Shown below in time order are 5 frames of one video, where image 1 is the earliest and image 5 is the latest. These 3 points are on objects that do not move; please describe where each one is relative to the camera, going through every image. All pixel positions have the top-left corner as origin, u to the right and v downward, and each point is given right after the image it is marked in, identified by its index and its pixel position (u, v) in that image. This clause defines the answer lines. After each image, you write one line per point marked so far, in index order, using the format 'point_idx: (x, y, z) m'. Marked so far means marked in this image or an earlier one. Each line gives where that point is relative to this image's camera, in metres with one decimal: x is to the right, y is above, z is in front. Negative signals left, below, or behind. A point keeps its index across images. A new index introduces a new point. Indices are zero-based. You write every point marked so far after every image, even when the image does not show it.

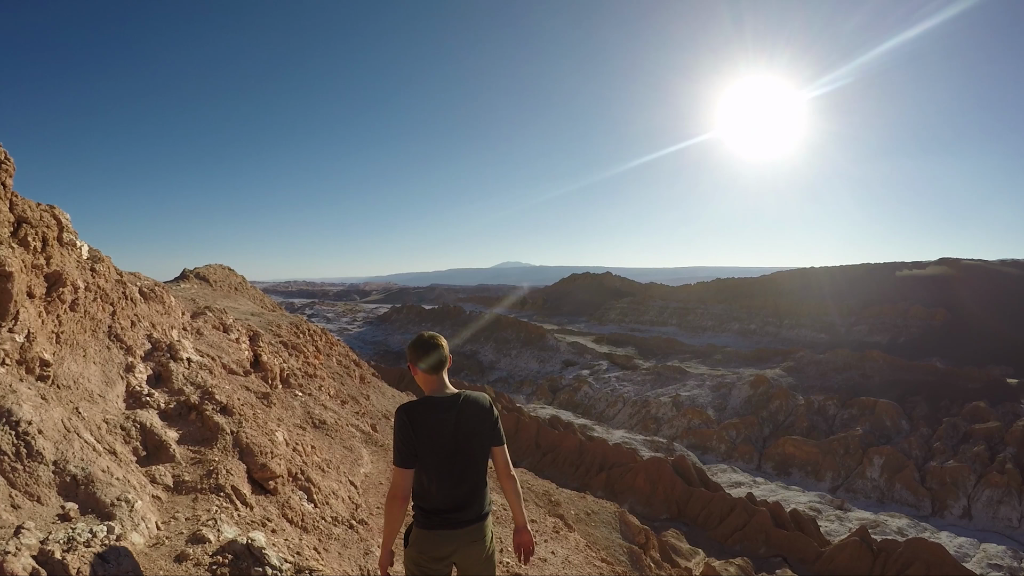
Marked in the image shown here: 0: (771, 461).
0: (+8.0, -5.6, +16.5) m
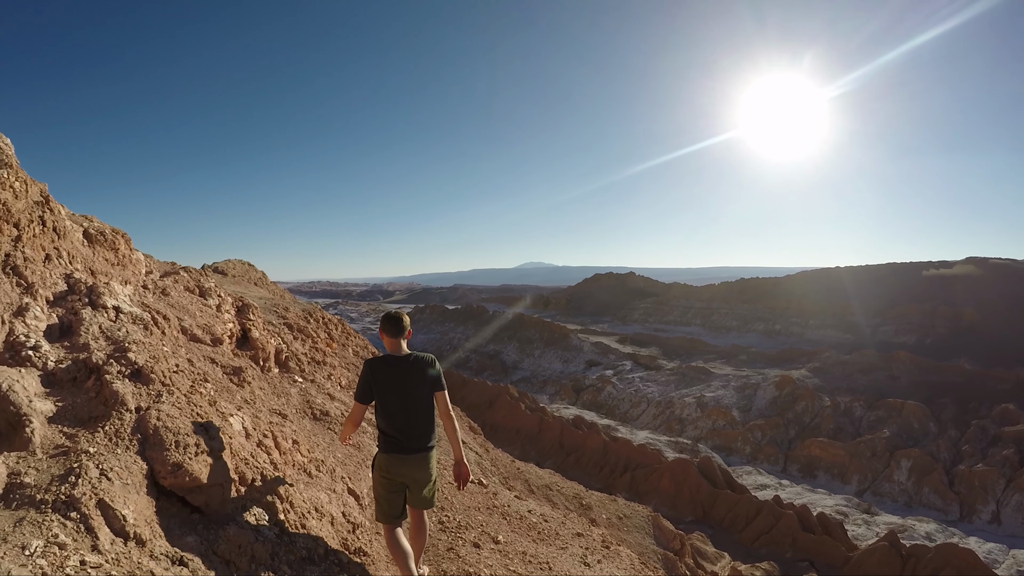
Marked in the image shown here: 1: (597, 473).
0: (+8.8, -5.6, +16.2) m
1: (+2.4, -5.5, +15.1) m
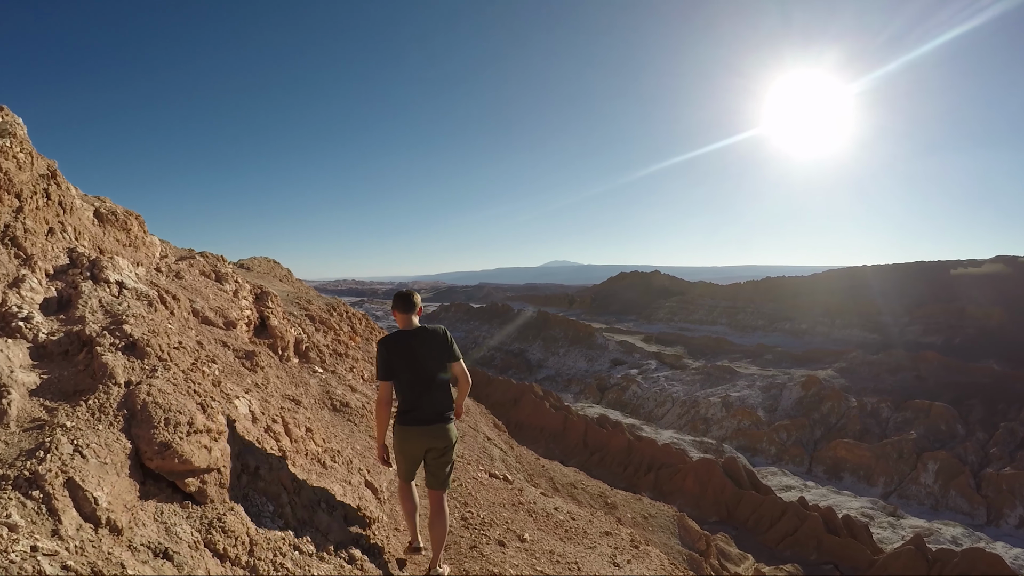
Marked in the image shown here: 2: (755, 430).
0: (+9.7, -5.6, +15.9) m
1: (+3.2, -5.5, +15.0) m
2: (+8.4, -4.9, +17.5) m
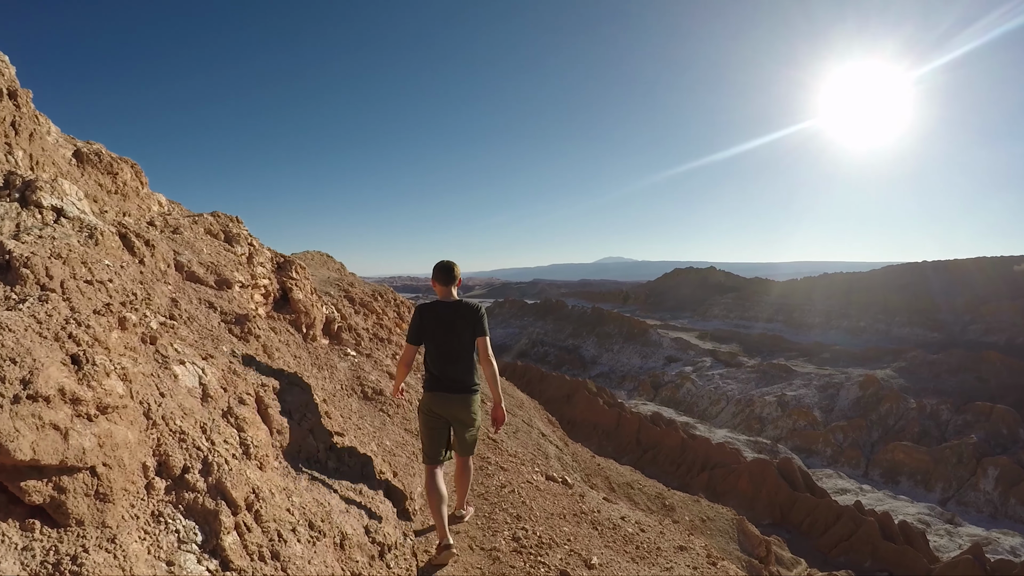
0: (+11.6, -5.5, +15.5) m
1: (+5.0, -5.4, +14.9) m
2: (+10.3, -4.8, +17.1) m
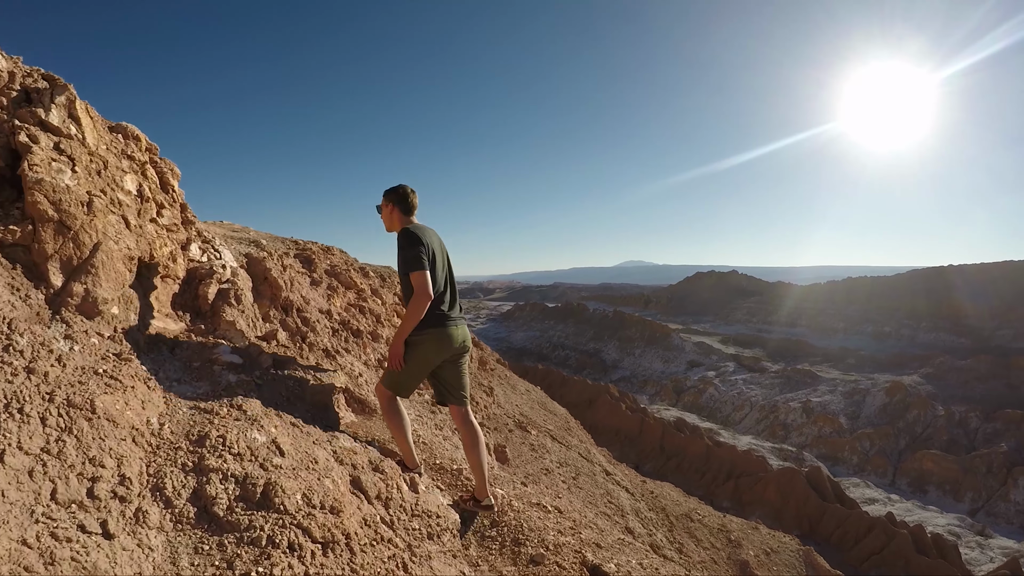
0: (+12.2, -5.5, +14.9) m
1: (+5.6, -5.5, +14.5) m
2: (+11.0, -4.9, +16.6) m
